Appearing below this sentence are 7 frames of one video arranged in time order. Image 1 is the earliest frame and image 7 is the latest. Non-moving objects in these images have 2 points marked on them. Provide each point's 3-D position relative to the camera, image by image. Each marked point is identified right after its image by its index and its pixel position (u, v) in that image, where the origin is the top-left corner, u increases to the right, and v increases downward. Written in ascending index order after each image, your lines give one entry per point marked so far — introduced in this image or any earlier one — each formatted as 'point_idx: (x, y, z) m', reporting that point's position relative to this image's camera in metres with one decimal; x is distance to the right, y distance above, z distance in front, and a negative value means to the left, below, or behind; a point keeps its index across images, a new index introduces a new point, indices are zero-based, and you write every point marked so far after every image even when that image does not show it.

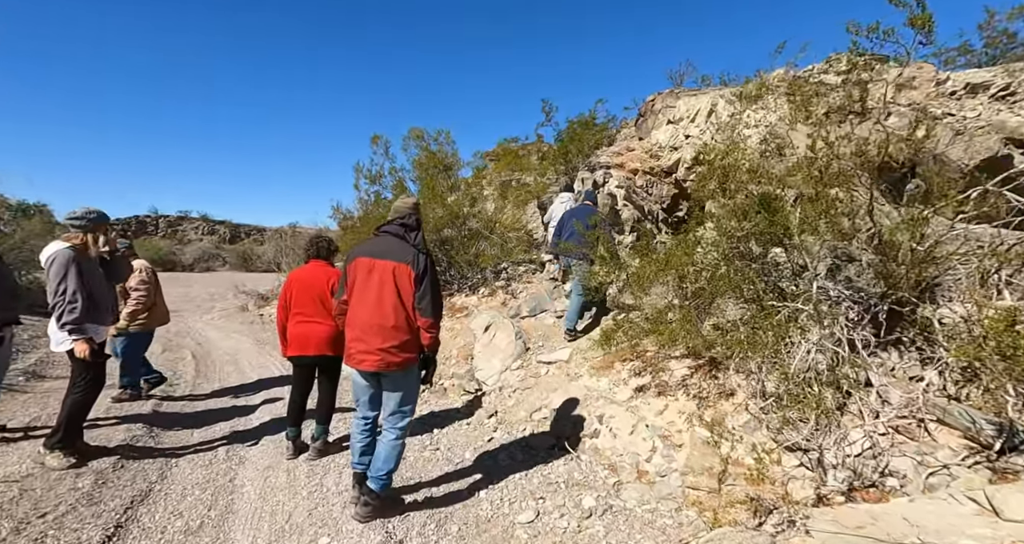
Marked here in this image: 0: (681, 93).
0: (+5.6, +6.1, +15.7) m
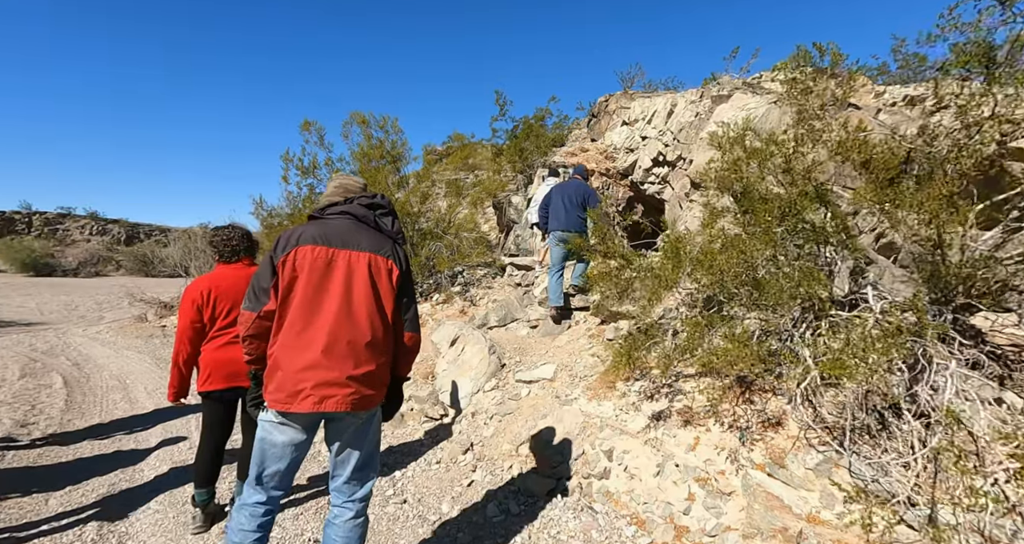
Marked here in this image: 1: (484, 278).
0: (+4.0, +5.9, +15.4) m
1: (-0.6, -0.2, +10.0) m
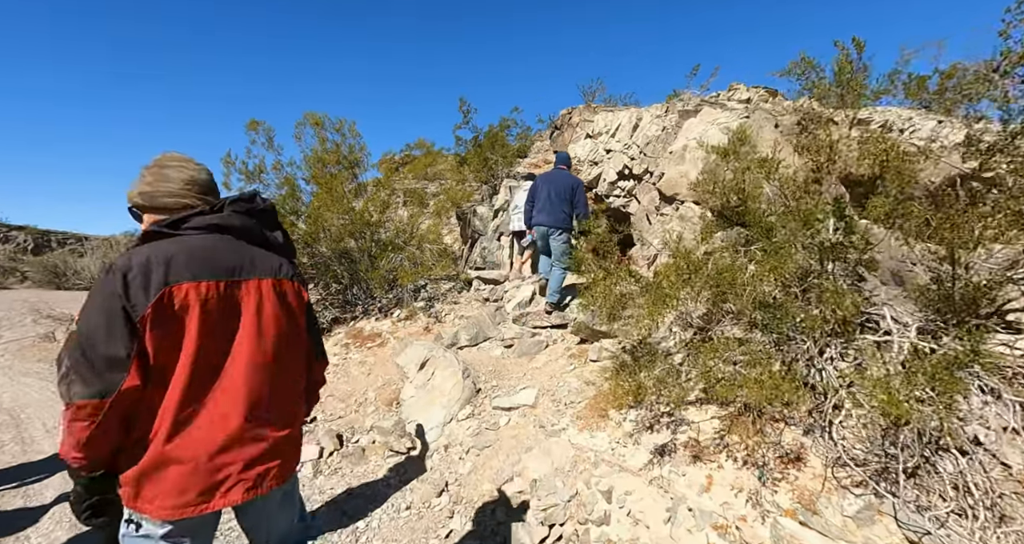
0: (+2.8, +5.5, +15.4) m
1: (-1.3, -0.4, +9.4) m
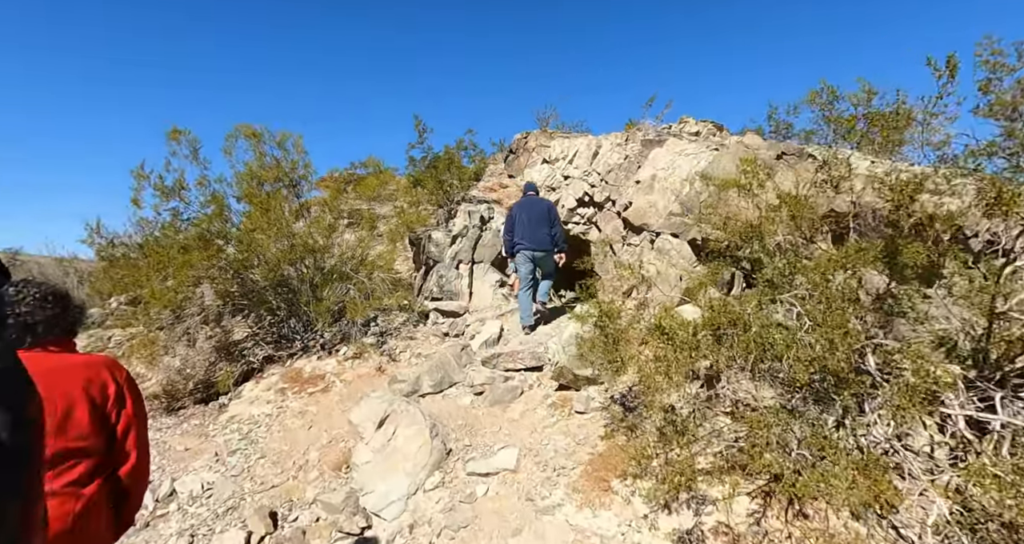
0: (+1.3, +4.5, +15.2) m
1: (-2.0, -1.0, +8.5) m
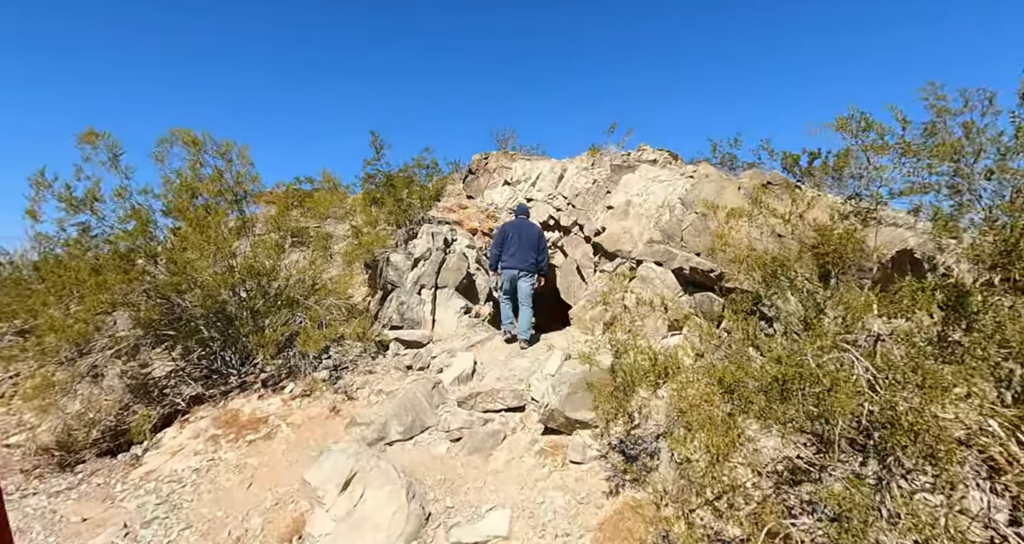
0: (0.0, +3.8, +14.9) m
1: (-2.5, -1.5, +7.6) m
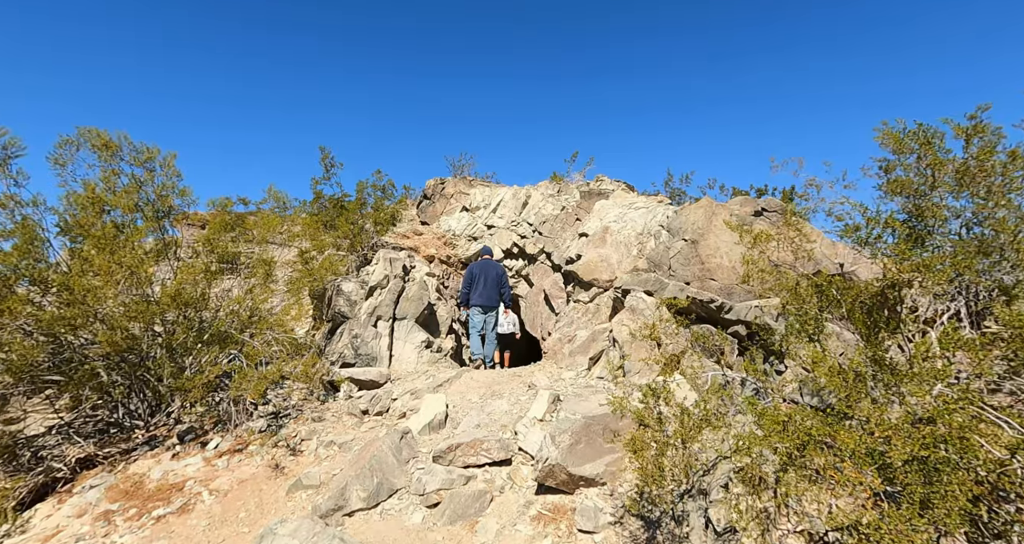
0: (-1.3, +2.8, +14.4) m
1: (-2.9, -1.9, +6.5) m
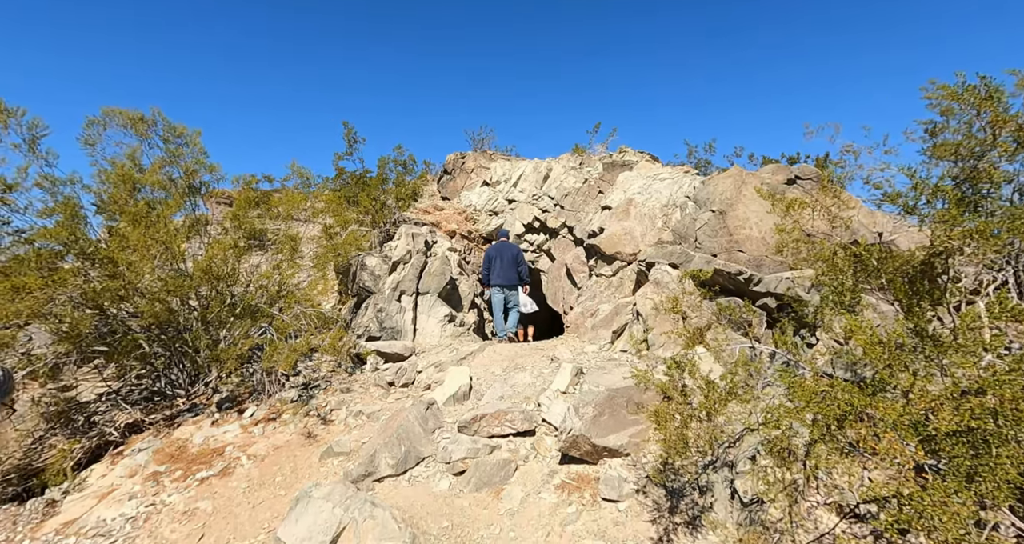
0: (-0.6, +3.6, +14.2) m
1: (-2.6, -1.5, +6.6) m
